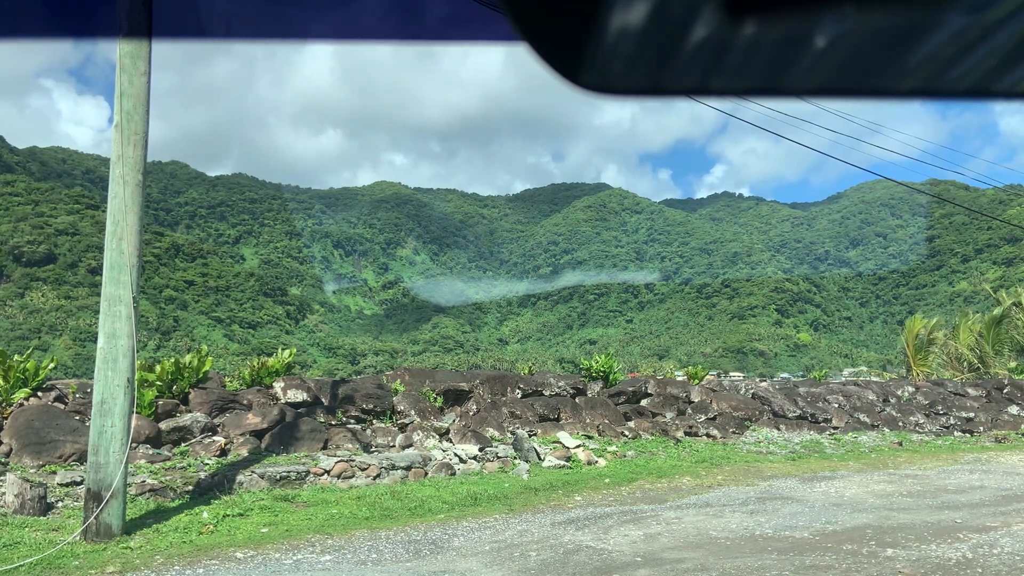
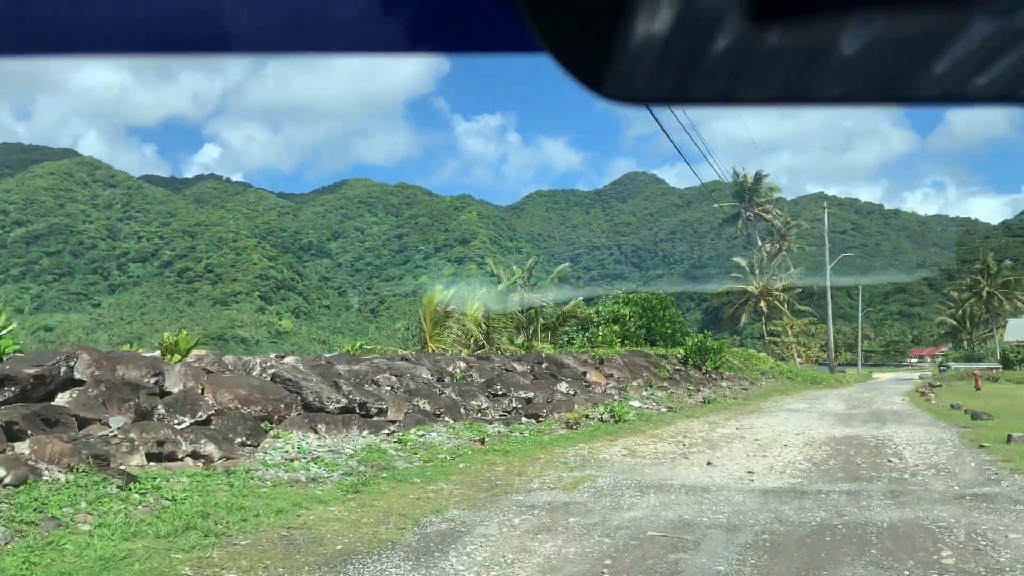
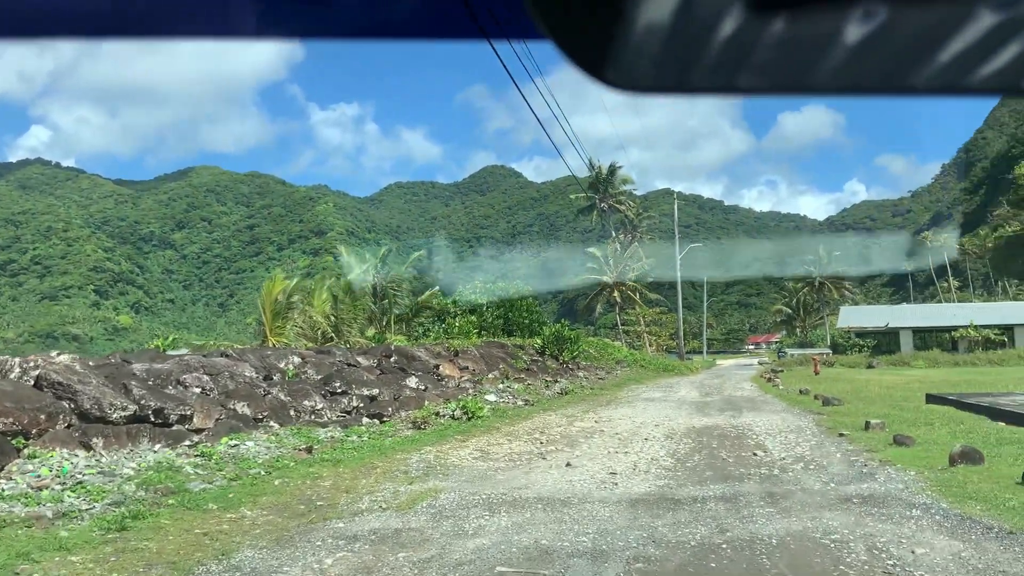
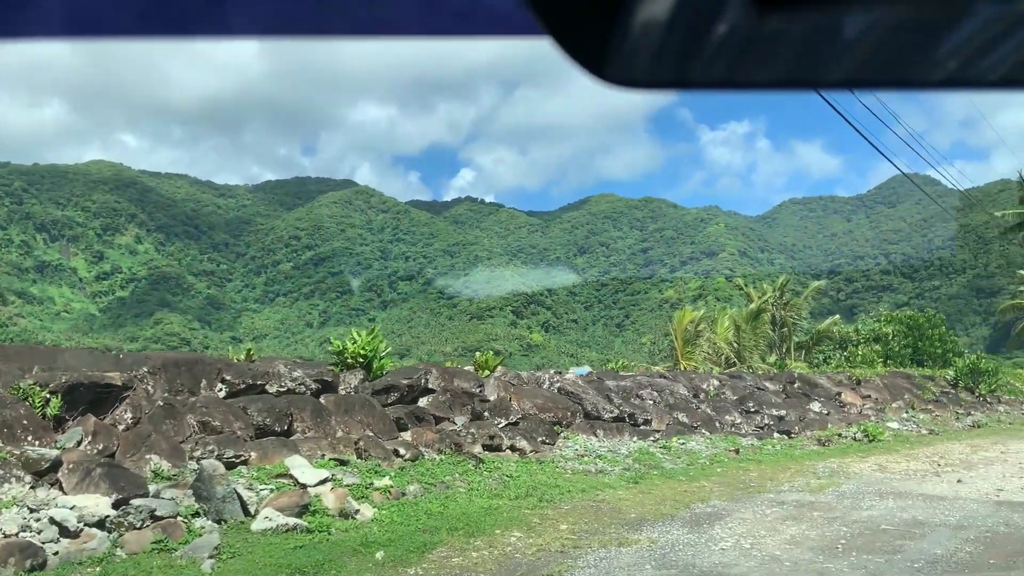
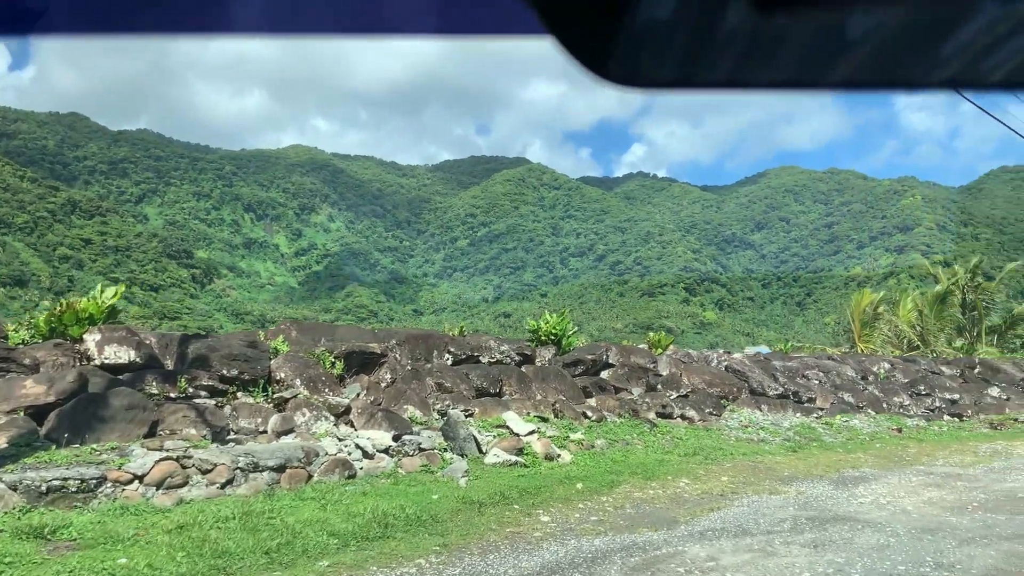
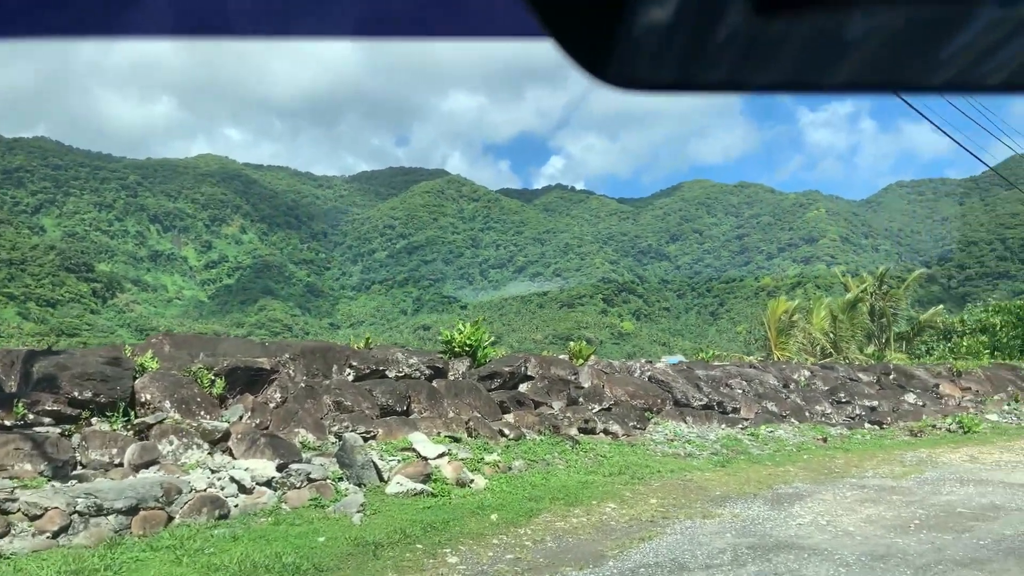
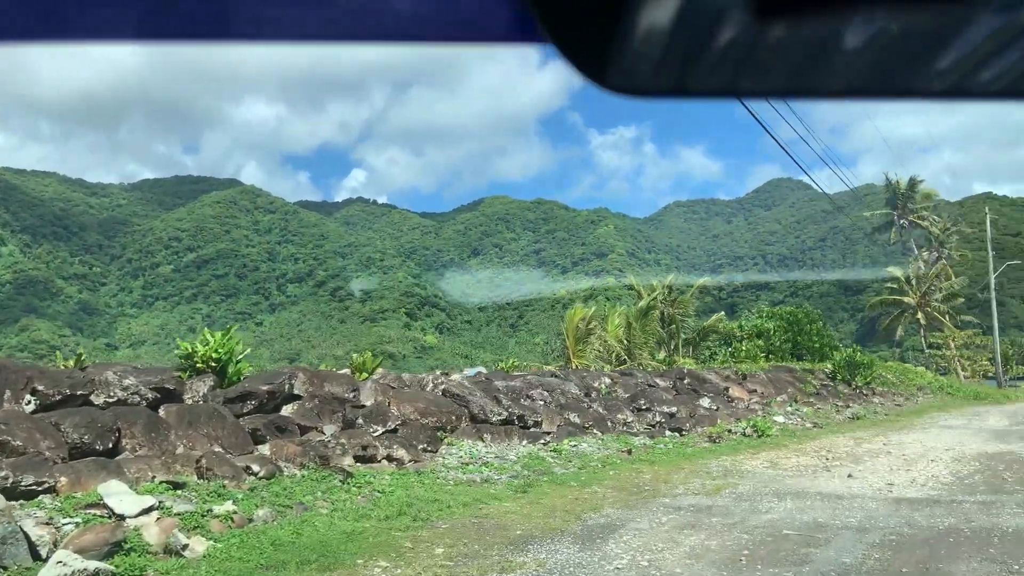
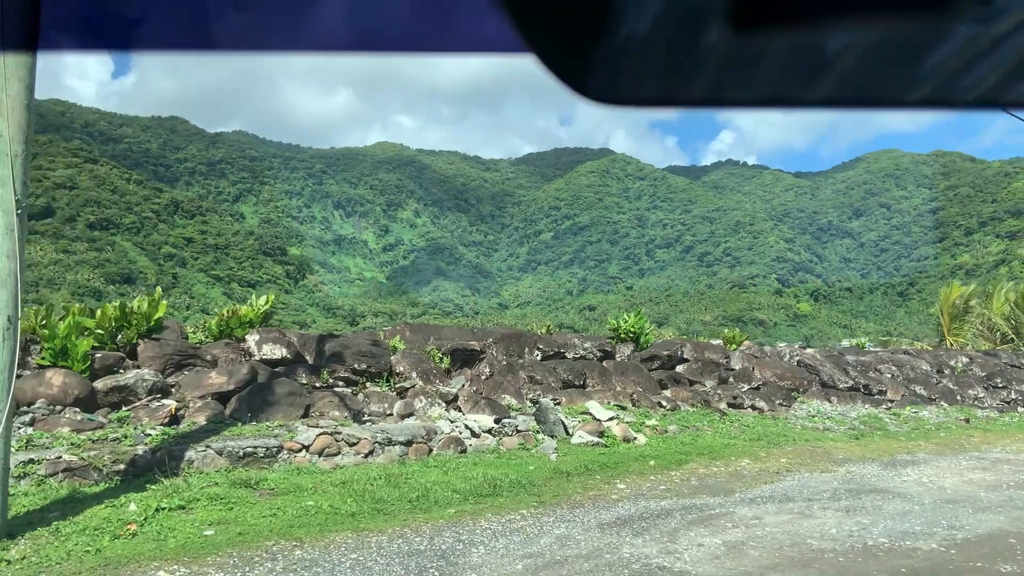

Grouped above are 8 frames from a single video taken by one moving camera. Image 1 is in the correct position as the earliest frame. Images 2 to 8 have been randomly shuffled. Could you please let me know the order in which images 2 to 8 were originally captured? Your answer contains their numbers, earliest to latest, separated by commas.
8, 5, 6, 4, 7, 2, 3
